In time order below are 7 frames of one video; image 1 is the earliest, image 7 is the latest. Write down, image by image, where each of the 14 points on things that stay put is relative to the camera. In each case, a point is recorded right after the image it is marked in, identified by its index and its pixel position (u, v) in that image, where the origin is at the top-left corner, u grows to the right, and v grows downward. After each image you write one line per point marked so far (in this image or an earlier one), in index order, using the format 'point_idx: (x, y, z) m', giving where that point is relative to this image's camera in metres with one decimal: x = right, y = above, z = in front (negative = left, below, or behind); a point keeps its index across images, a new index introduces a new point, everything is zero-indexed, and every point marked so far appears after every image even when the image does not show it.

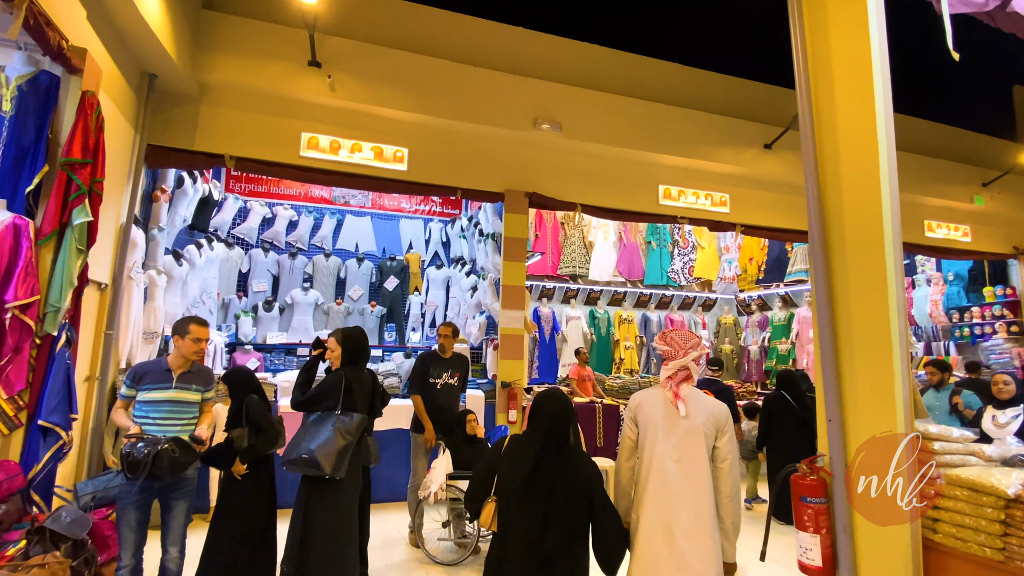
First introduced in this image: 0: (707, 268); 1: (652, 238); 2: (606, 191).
0: (+3.0, +0.3, +7.4) m
1: (+2.1, +0.7, +7.4) m
2: (+1.0, +1.1, +5.3) m
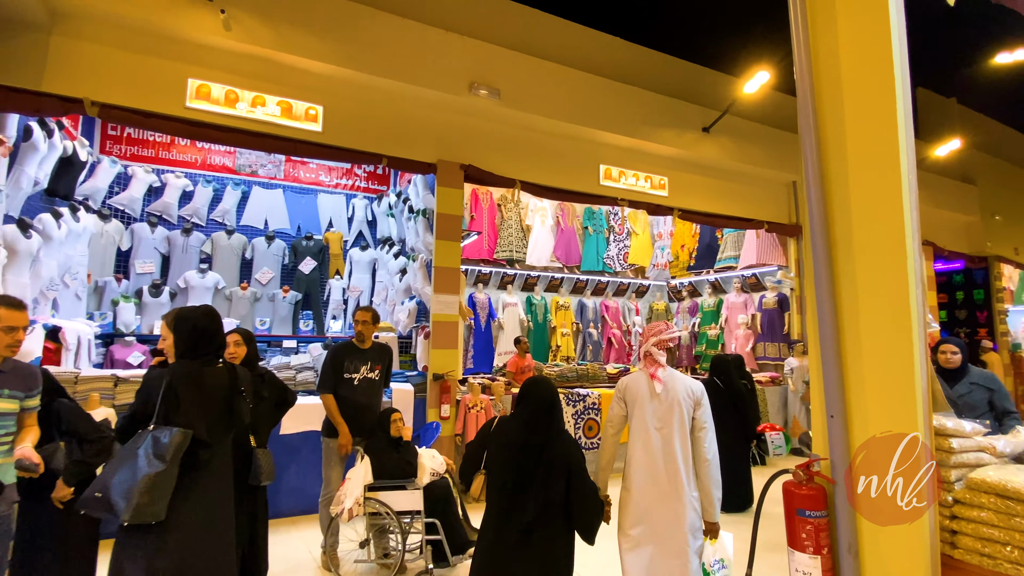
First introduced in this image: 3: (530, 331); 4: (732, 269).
0: (+1.9, +0.5, +7.3) m
1: (+1.1, +0.9, +7.2) m
2: (+0.3, +1.2, +4.9) m
3: (+0.3, -0.6, +7.0) m
4: (+3.1, +0.3, +7.0) m
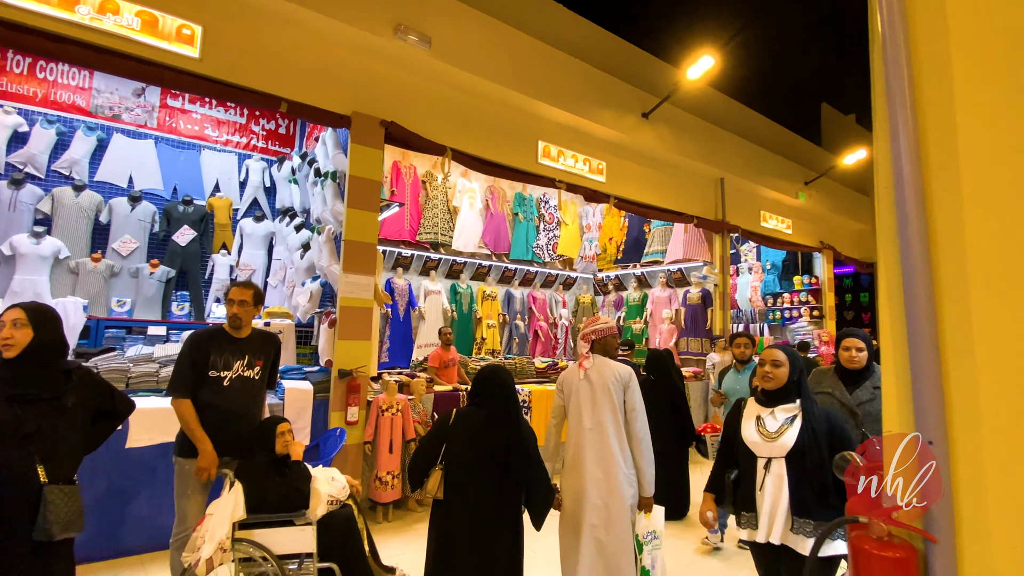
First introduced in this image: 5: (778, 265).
0: (+0.9, +0.6, +7.0) m
1: (+0.1, +1.1, +6.7) m
2: (-0.3, +1.4, +4.3) m
3: (-0.8, -0.4, +6.4) m
4: (+2.1, +0.3, +6.9) m
5: (+5.0, +0.4, +9.2) m
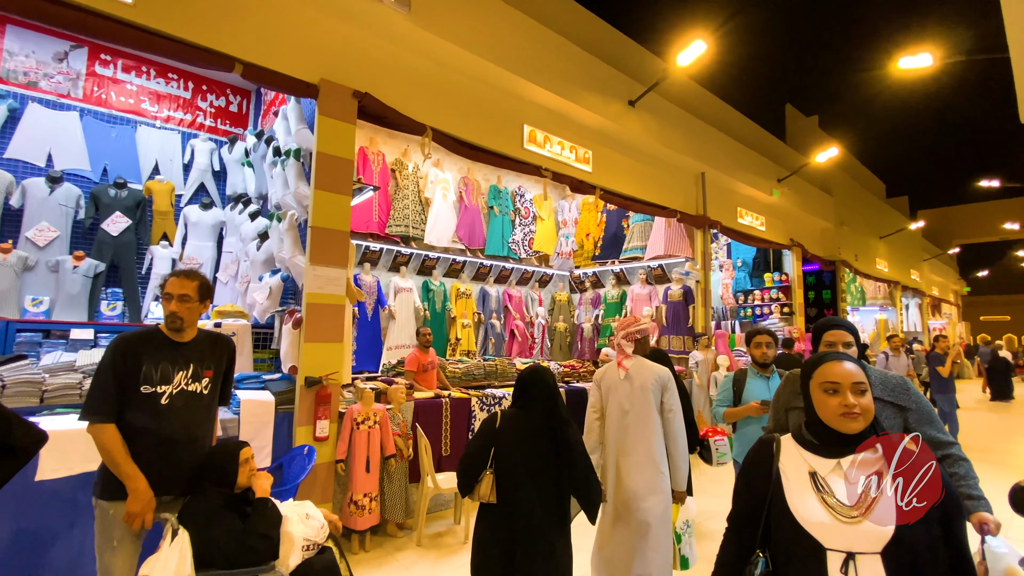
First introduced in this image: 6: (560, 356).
0: (+0.5, +0.7, +6.7) m
1: (-0.2, +1.1, +6.4) m
2: (-0.4, +1.4, +3.9) m
3: (-1.1, -0.4, +6.0) m
4: (+1.7, +0.4, +6.7) m
5: (+4.5, +0.5, +9.2) m
6: (+0.7, -1.0, +7.0) m
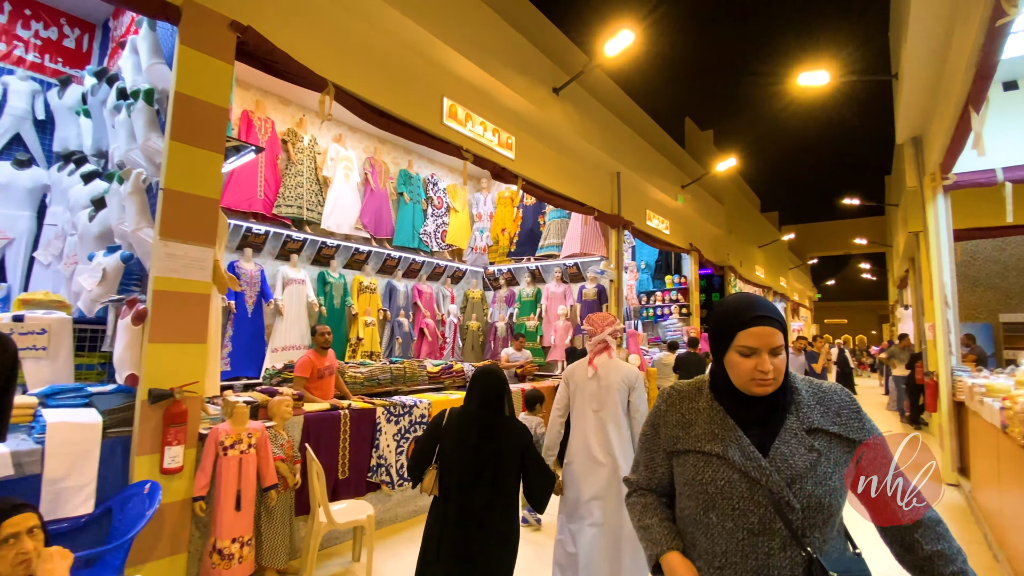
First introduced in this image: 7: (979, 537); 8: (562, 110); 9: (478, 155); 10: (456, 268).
0: (-0.6, +0.7, +6.3) m
1: (-1.3, +1.2, +5.8) m
2: (-1.0, +1.5, +3.4) m
3: (-2.1, -0.3, +5.2) m
4: (+0.5, +0.4, +6.5) m
5: (+2.7, +0.5, +9.5) m
6: (-0.5, -1.0, +6.6) m
7: (+3.2, -1.7, +3.3) m
8: (+0.5, +1.8, +4.9) m
9: (-0.3, +1.1, +4.1) m
10: (-0.8, +0.3, +6.8) m
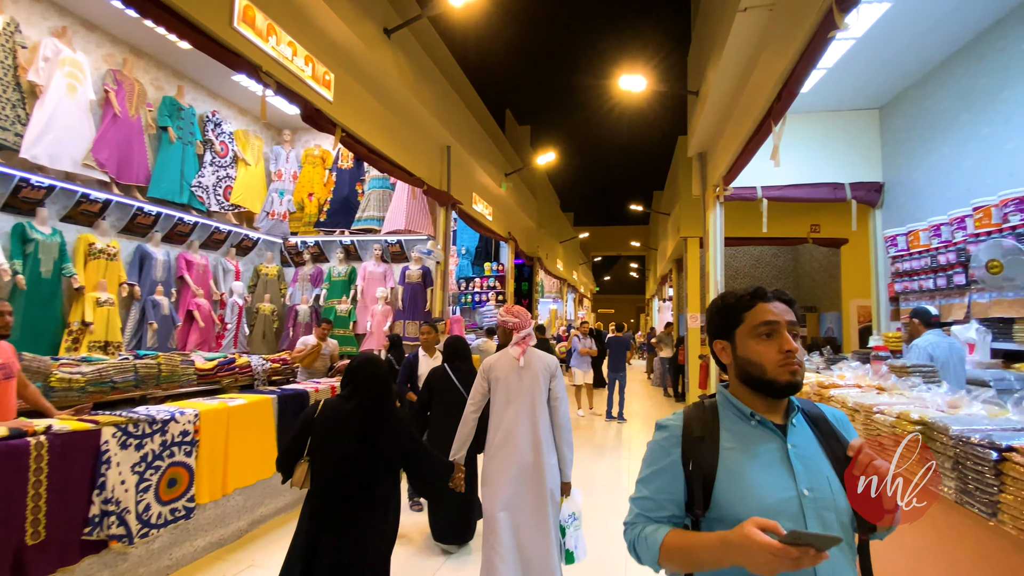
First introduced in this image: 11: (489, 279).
0: (-2.7, +1.0, +5.0) m
1: (-3.1, +1.5, +4.3) m
2: (-1.8, +1.7, +2.2) m
3: (-3.6, 0.0, +3.5) m
4: (-1.7, +0.6, +5.7) m
5: (-0.8, +0.7, +9.3) m
6: (-2.8, -0.7, +5.4) m
7: (+1.9, -1.7, +3.8) m
8: (-1.0, +2.0, +4.2) m
9: (-1.5, +1.3, +3.1) m
10: (-3.1, +0.6, +5.5) m
11: (-0.4, +0.2, +8.9) m
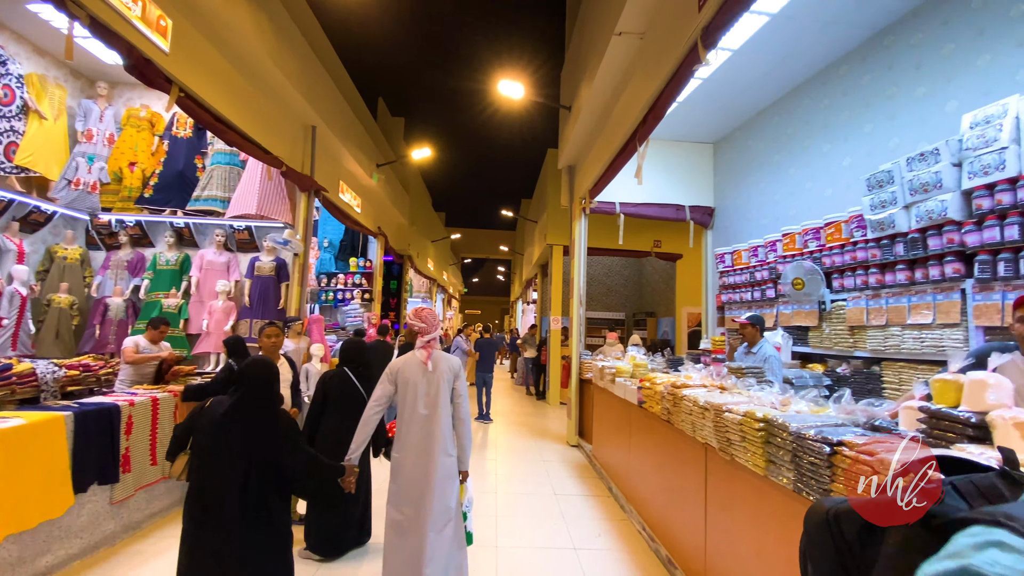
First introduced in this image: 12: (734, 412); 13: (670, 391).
0: (-3.8, +1.1, +4.0) m
1: (-4.0, +1.6, +3.2) m
2: (-2.2, +1.7, +1.5) m
3: (-4.4, +0.1, +2.3) m
4: (-3.1, +0.7, +4.9) m
5: (-3.2, +0.8, +8.6) m
6: (-4.1, -0.5, +4.4) m
7: (+0.8, -1.7, +4.0) m
8: (-2.0, +2.1, +3.7) m
9: (-2.1, +1.4, +2.5) m
10: (-4.4, +0.7, +4.4) m
11: (-2.8, +0.2, +8.3) m
12: (+0.9, -0.5, +2.0) m
13: (+0.9, -0.6, +2.9) m
